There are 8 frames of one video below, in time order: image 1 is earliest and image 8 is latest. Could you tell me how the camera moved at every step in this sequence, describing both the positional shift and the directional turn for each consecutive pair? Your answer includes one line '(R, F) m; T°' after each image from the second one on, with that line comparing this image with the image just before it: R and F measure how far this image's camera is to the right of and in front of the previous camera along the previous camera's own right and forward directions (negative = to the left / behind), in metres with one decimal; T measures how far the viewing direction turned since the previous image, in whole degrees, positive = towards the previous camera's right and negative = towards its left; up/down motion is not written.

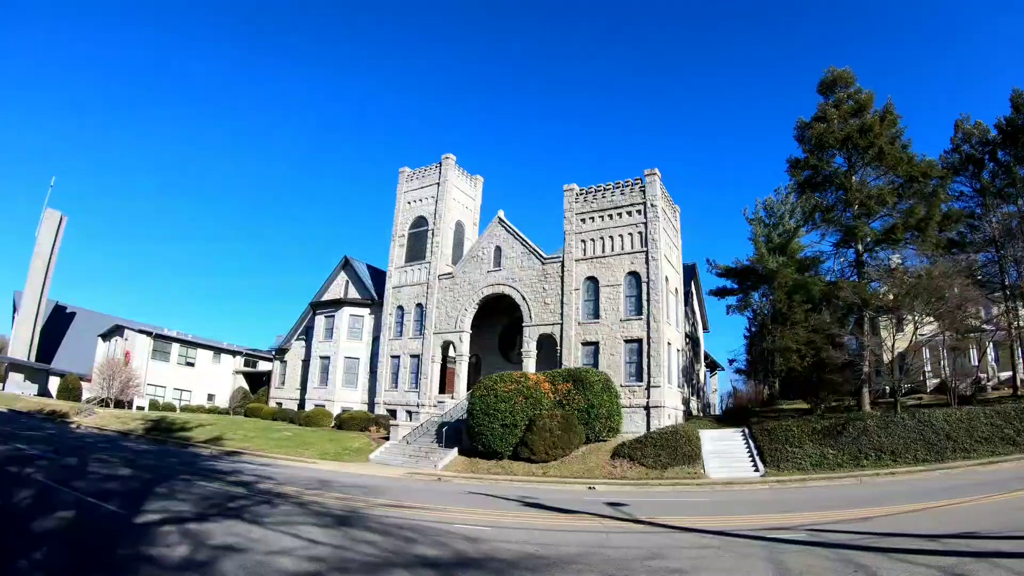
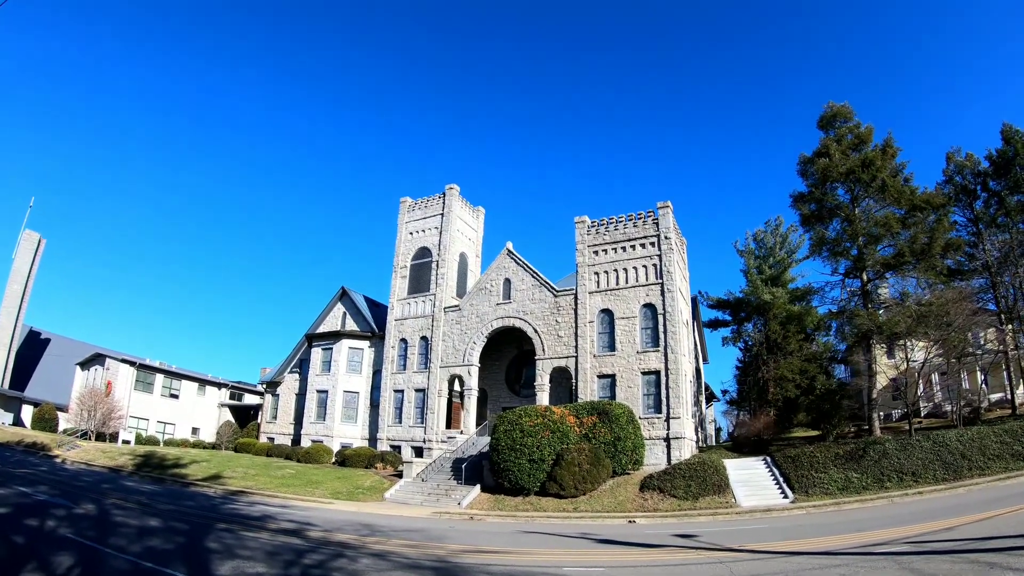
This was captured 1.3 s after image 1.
(-2.5, +0.3) m; +4°
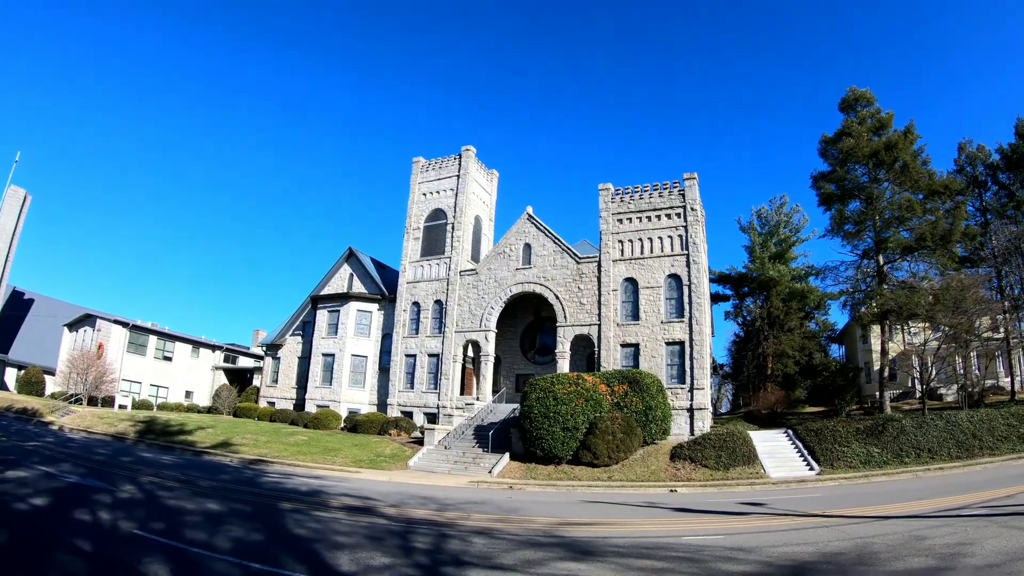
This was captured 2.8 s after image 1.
(-2.8, +0.5) m; +3°
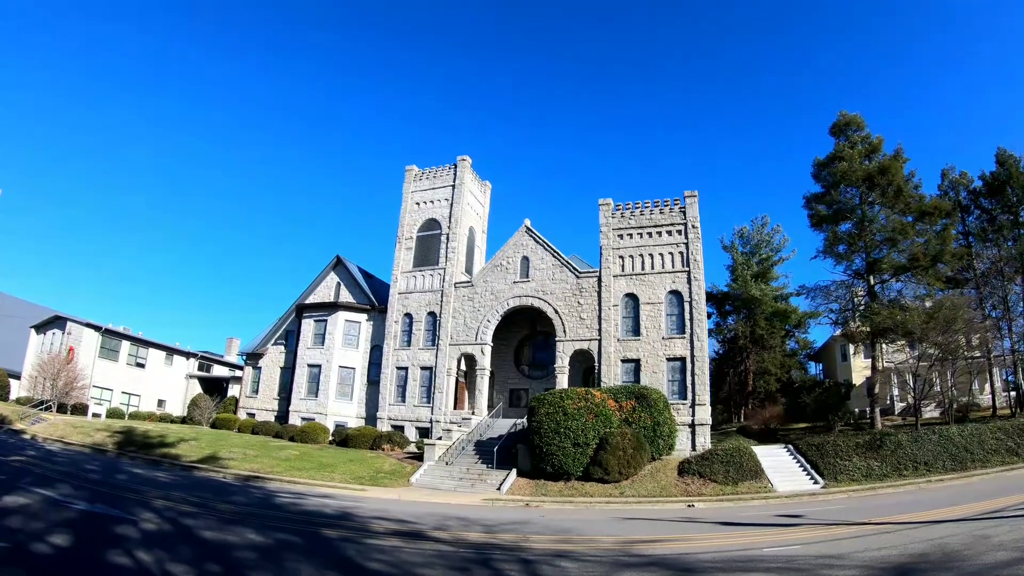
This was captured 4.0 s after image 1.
(-2.1, +0.4) m; +4°
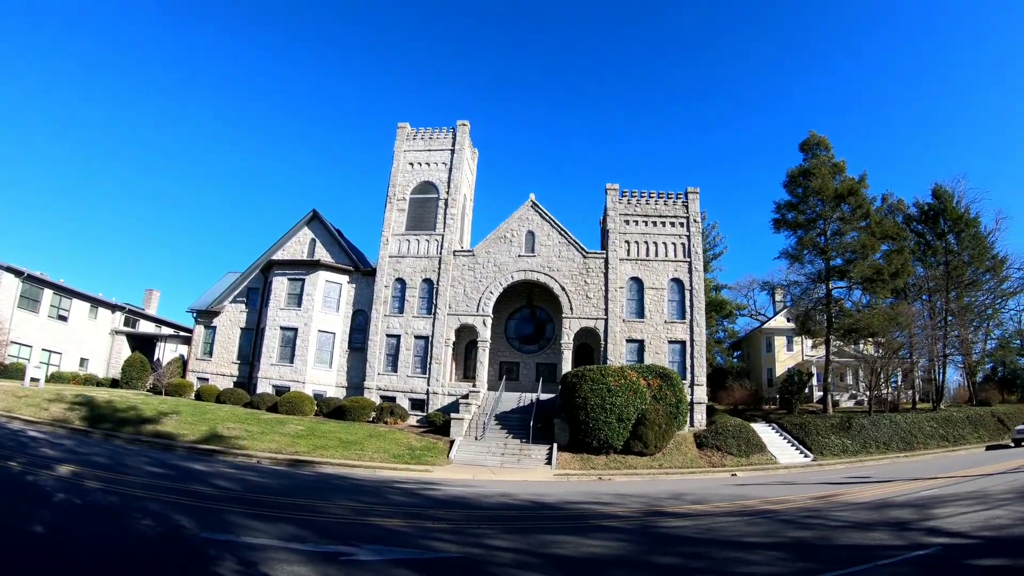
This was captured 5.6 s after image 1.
(-8.1, +1.4) m; +16°
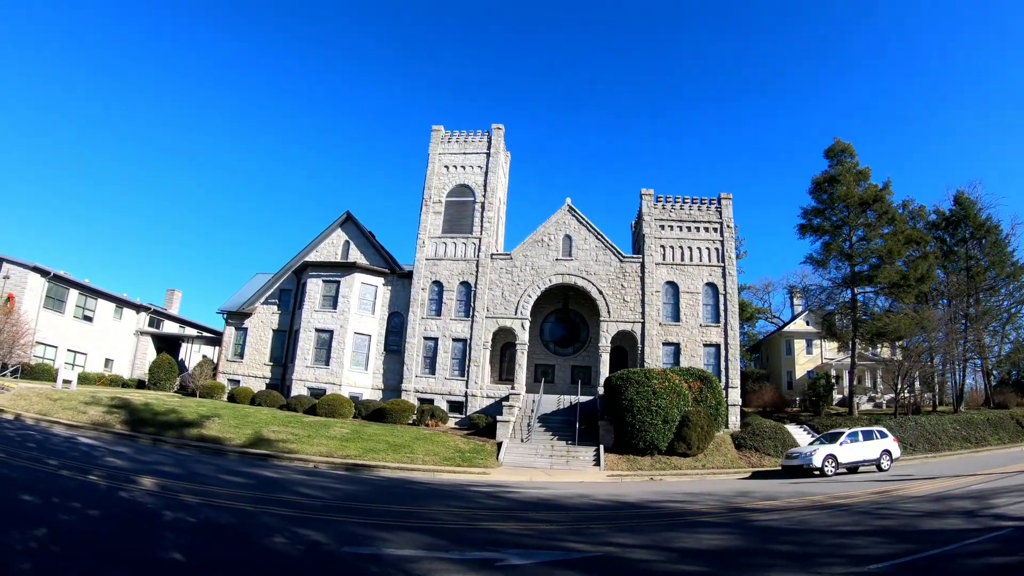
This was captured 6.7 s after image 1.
(-2.2, -0.3) m; +1°
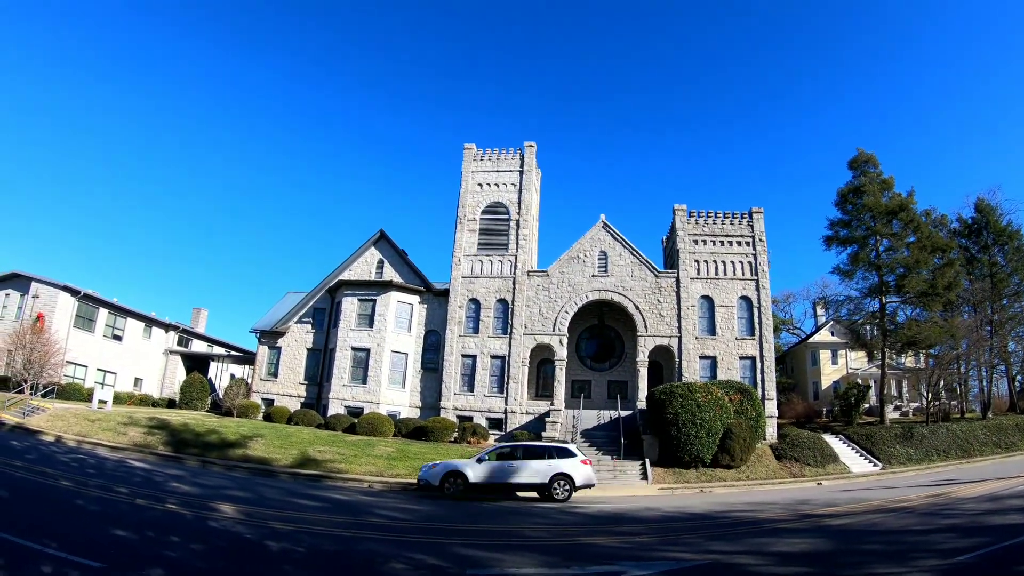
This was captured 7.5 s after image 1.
(-1.8, -0.2) m; 0°
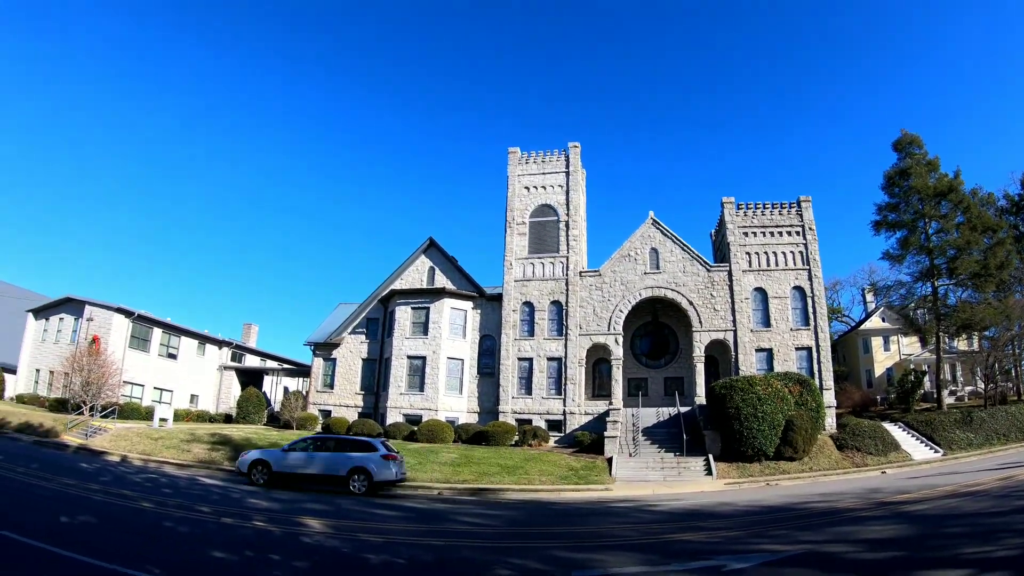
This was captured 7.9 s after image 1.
(-1.6, -0.2) m; -2°
